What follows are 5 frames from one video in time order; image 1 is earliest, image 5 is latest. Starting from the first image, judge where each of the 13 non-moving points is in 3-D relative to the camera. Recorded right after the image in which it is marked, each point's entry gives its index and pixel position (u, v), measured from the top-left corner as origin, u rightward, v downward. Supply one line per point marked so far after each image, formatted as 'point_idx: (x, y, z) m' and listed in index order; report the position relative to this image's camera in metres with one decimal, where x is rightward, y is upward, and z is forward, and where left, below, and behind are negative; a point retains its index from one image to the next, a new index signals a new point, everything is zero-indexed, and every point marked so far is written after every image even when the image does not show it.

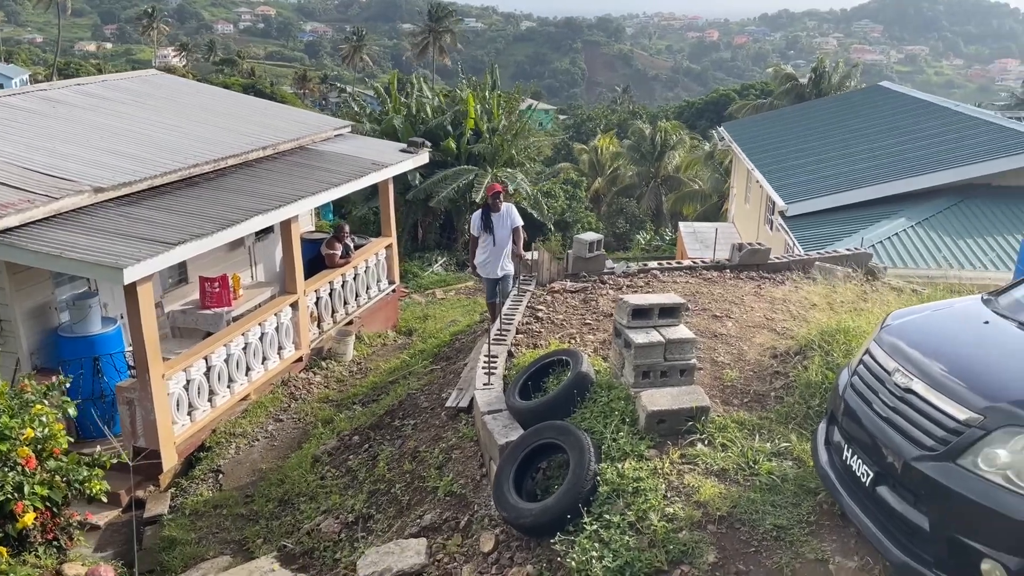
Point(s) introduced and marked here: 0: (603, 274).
0: (+0.9, +0.1, +7.5) m
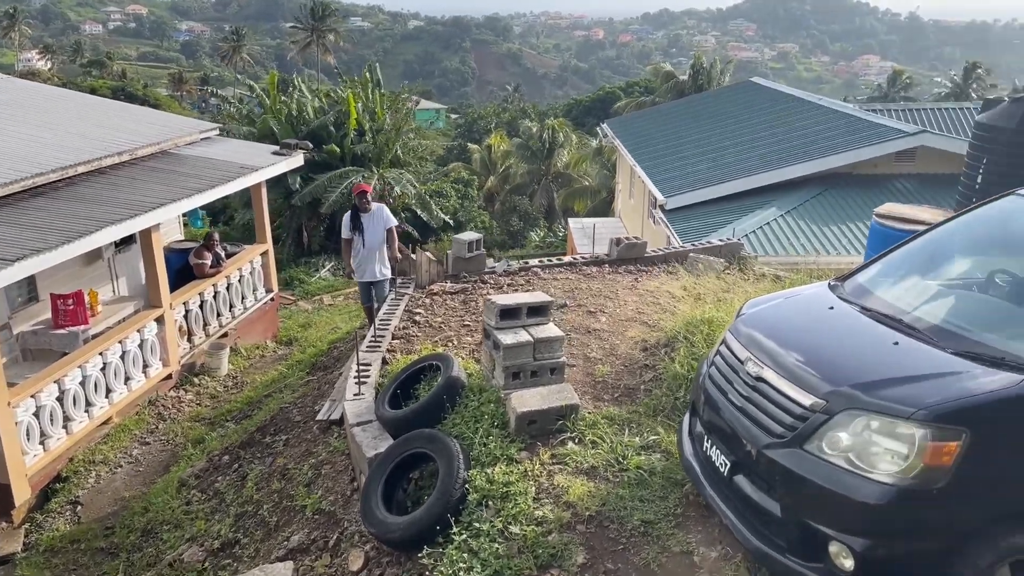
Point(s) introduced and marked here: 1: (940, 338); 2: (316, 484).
0: (-0.3, +0.1, +7.4) m
1: (+1.6, -0.2, +3.0) m
2: (-1.1, -1.1, +4.5) m
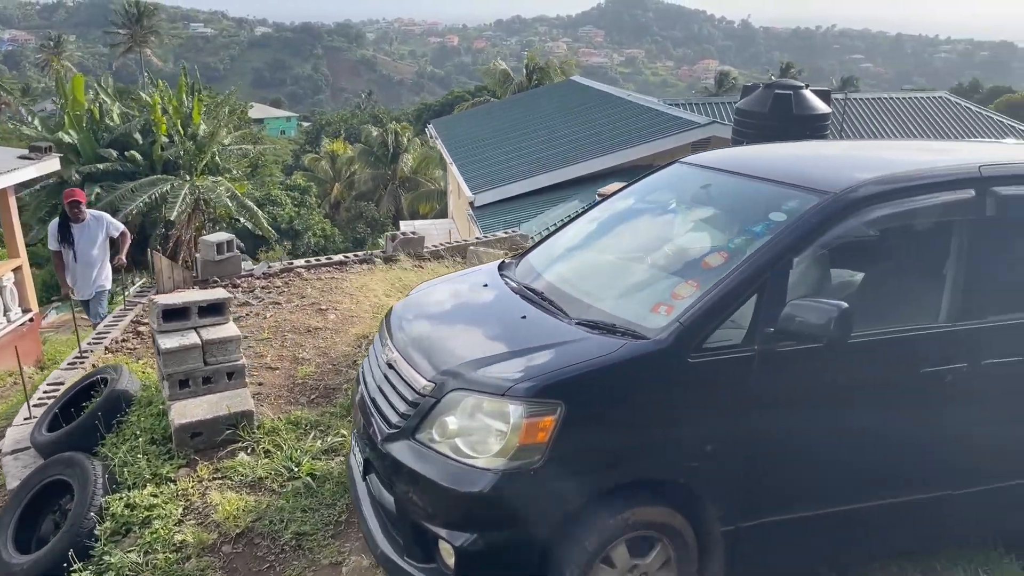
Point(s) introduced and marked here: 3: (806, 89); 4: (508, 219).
0: (-2.4, +0.1, +6.9) m
1: (+0.2, -0.1, +2.9) m
2: (-2.7, -1.2, +3.9) m
3: (+3.0, +2.1, +8.1) m
4: (-0.1, +1.0, +11.8) m
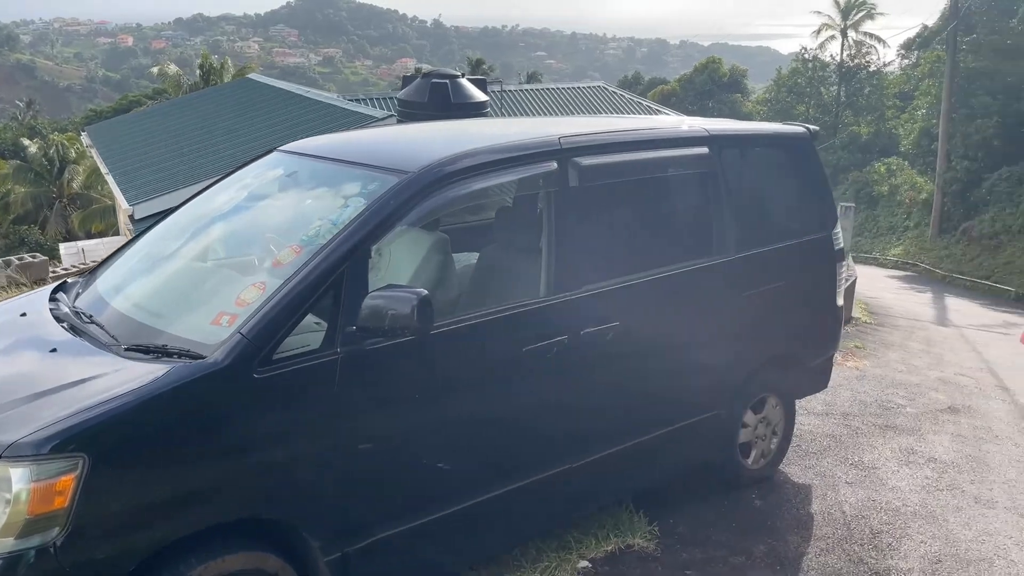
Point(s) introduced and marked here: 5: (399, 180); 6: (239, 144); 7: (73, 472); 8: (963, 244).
0: (-5.0, -0.3, +5.3) m
1: (-1.2, -0.1, +2.4) m
2: (-4.1, -1.6, +2.4) m
3: (-0.5, +2.2, +8.2) m
4: (-4.6, +0.8, +10.6) m
5: (-0.4, +0.3, +2.5) m
6: (-4.5, +2.4, +13.1) m
7: (-1.0, -0.4, +1.9) m
8: (+11.4, +1.1, +19.9) m
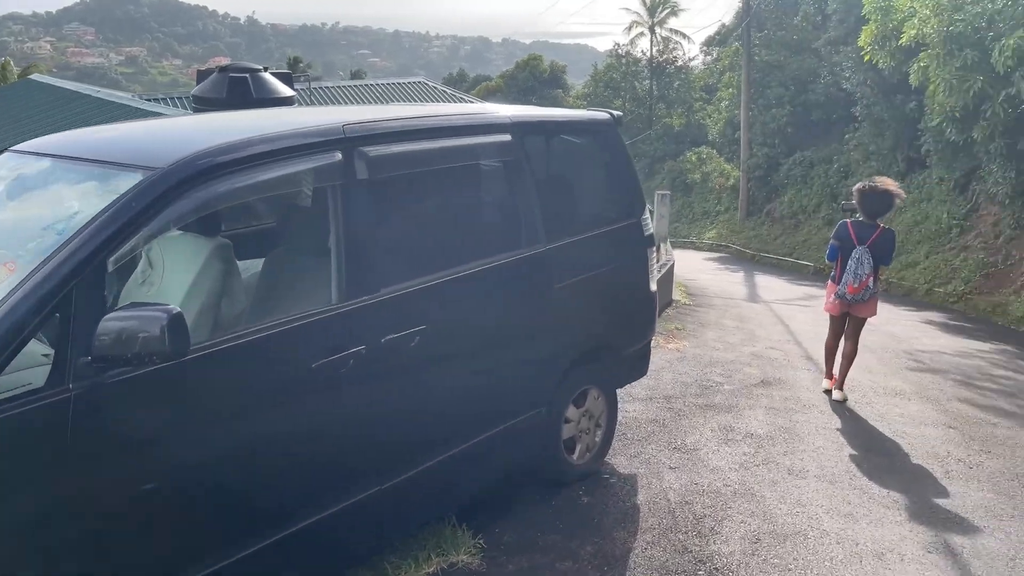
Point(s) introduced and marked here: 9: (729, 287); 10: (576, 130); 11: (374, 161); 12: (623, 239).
0: (-6.0, -0.7, +3.9) m
1: (-1.7, -0.2, +1.9) m
2: (-4.5, -1.8, +1.3) m
3: (-2.4, +2.1, +7.7) m
4: (-6.7, +0.4, +9.2) m
5: (-1.0, +0.3, +2.1) m
6: (-7.2, +2.0, +11.6) m
7: (-1.5, -0.5, +1.4) m
8: (+7.0, +1.7, +21.5) m
9: (+3.4, 0.0, +12.5) m
10: (+0.3, +0.7, +3.6) m
11: (-0.5, +0.4, +2.6) m
12: (+0.5, +0.2, +3.7) m
